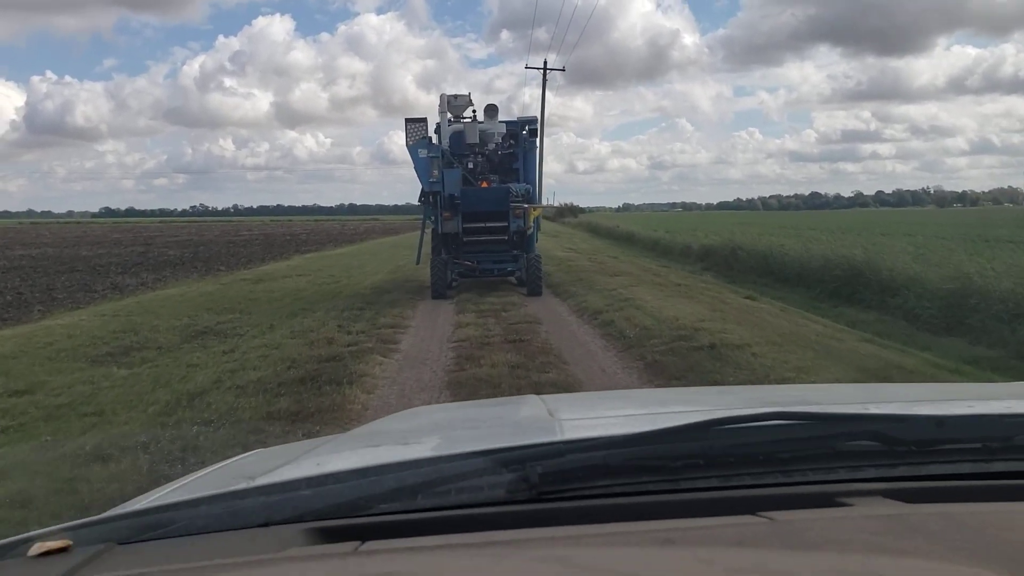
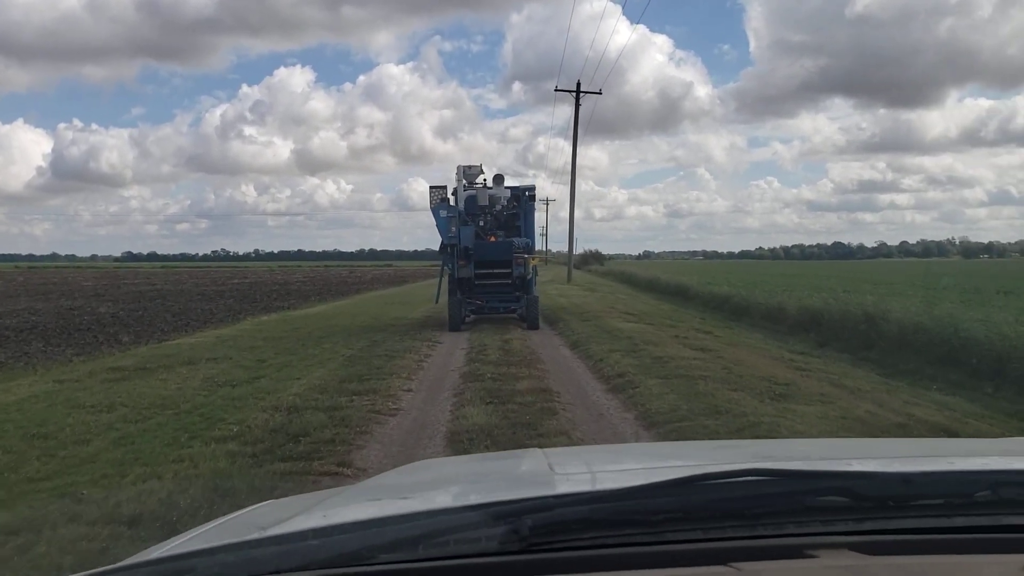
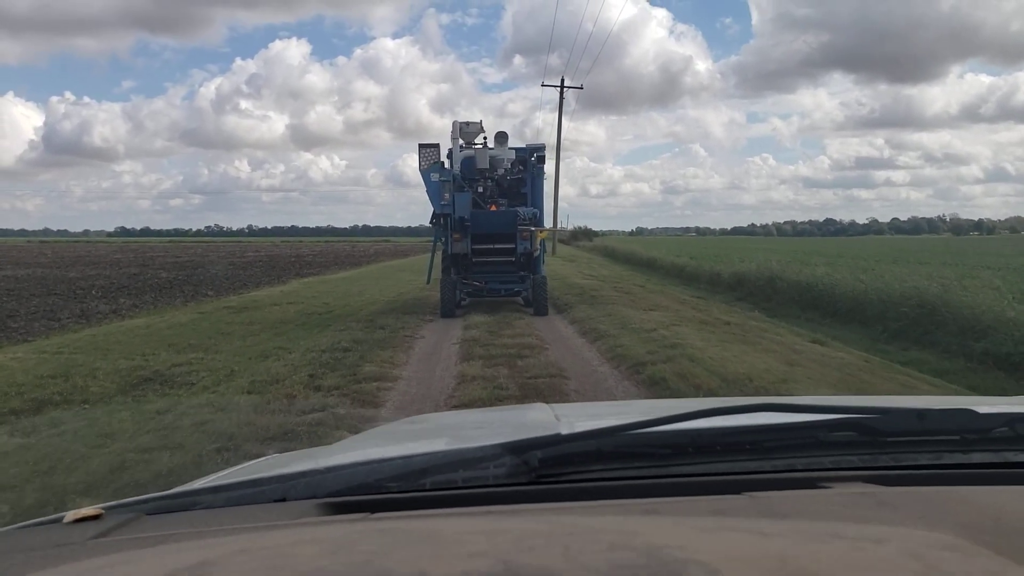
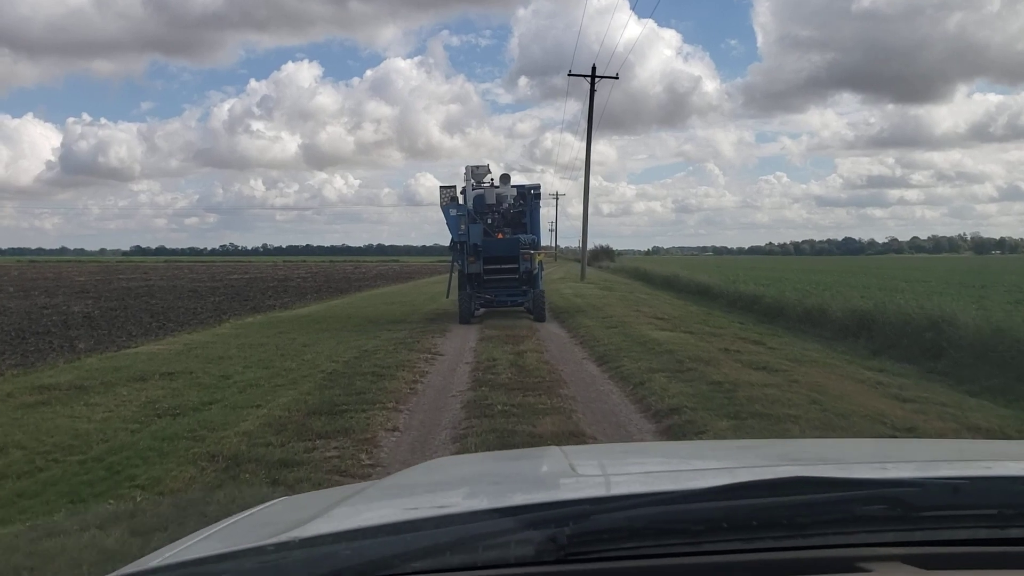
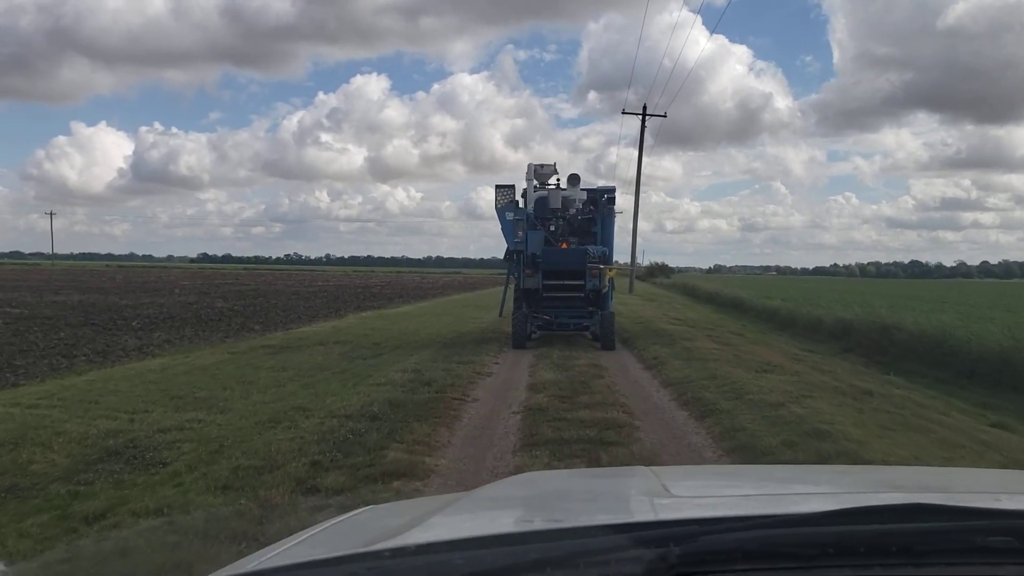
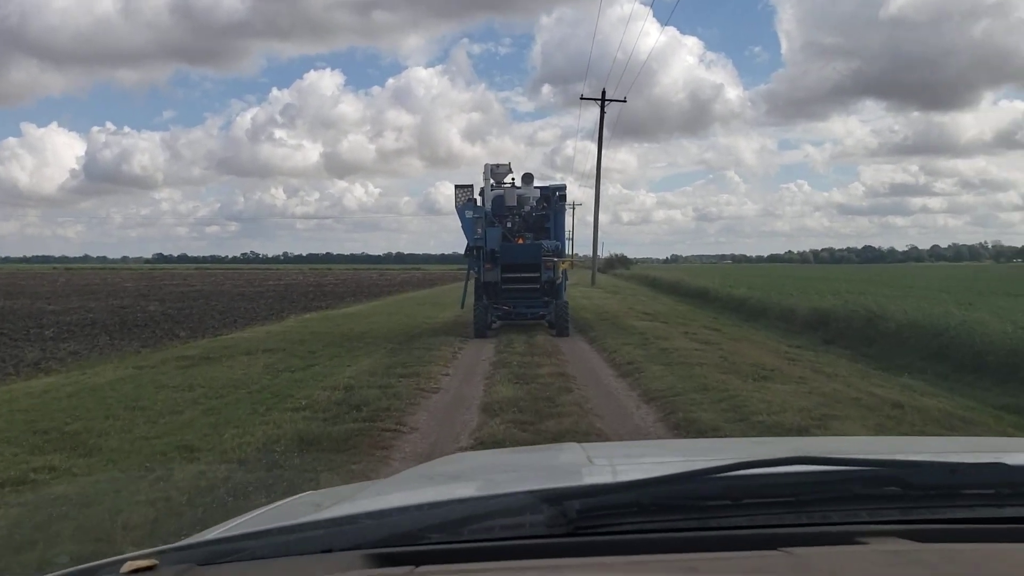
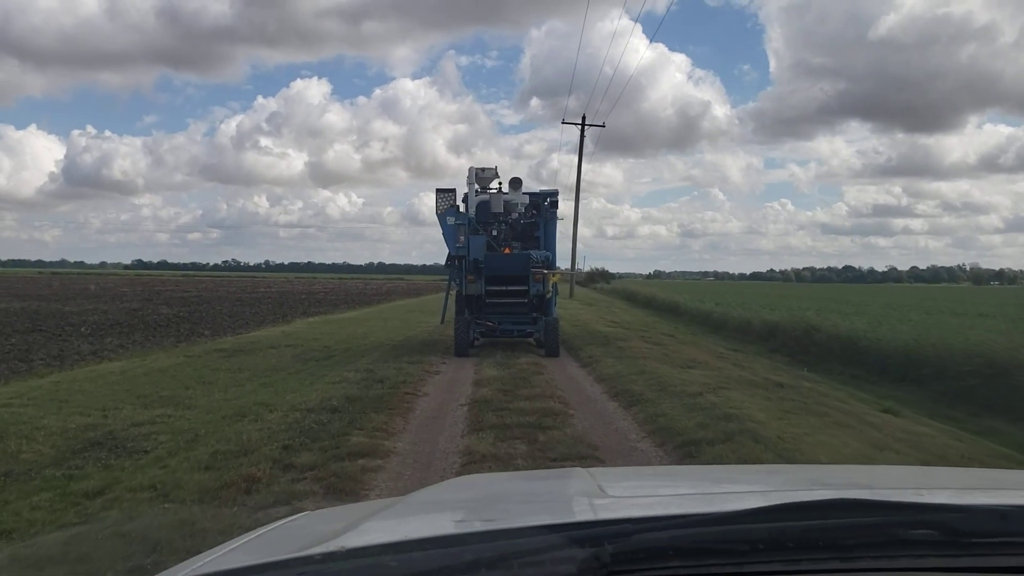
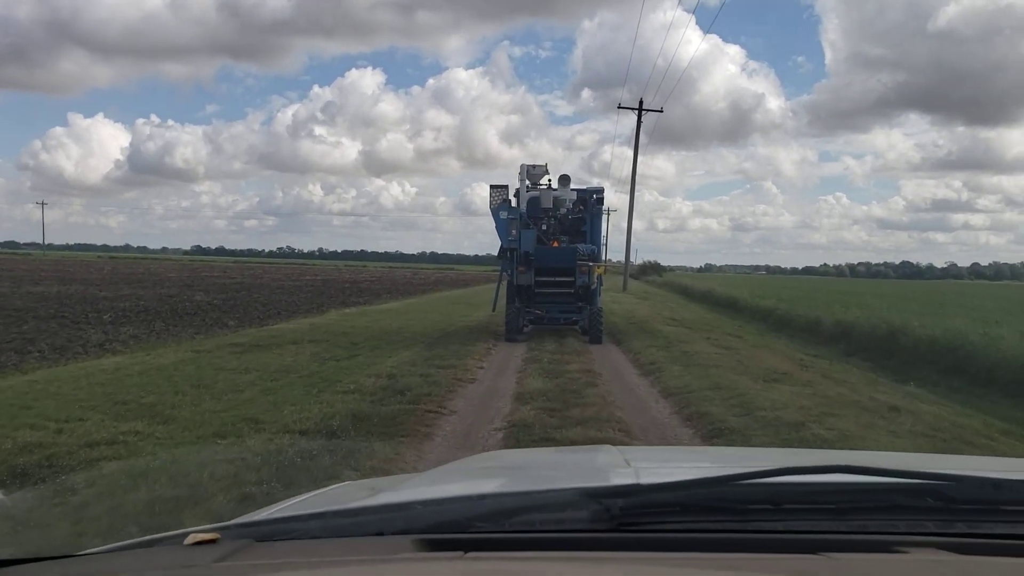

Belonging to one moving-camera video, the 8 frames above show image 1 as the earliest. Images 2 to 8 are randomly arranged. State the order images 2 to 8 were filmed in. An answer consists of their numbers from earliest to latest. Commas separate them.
3, 7, 5, 8, 6, 2, 4
